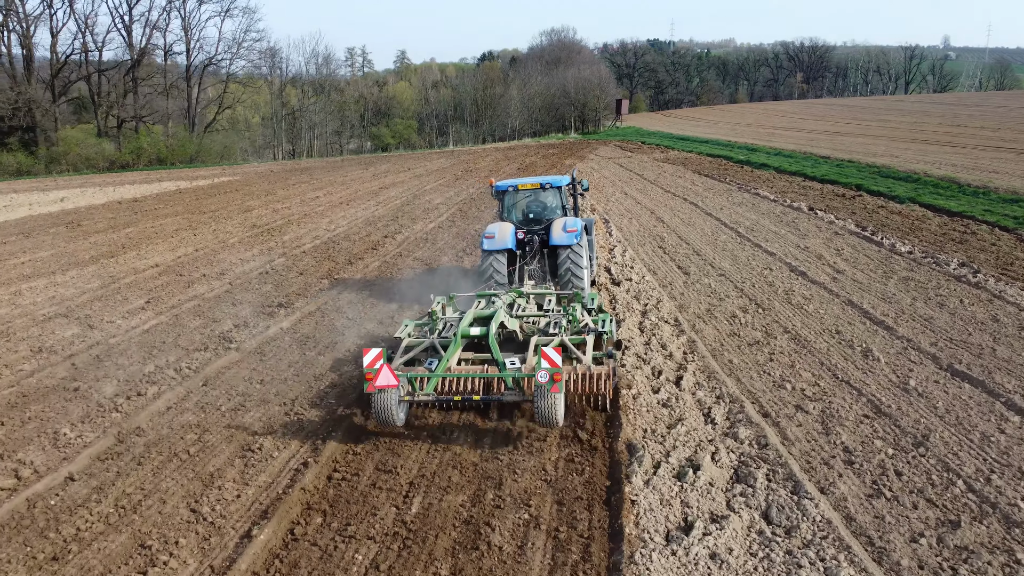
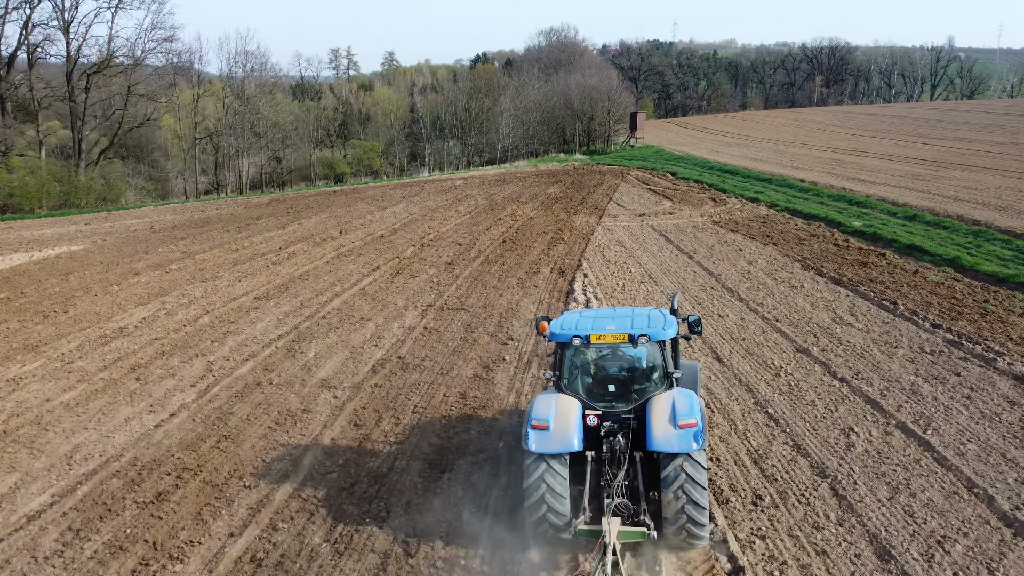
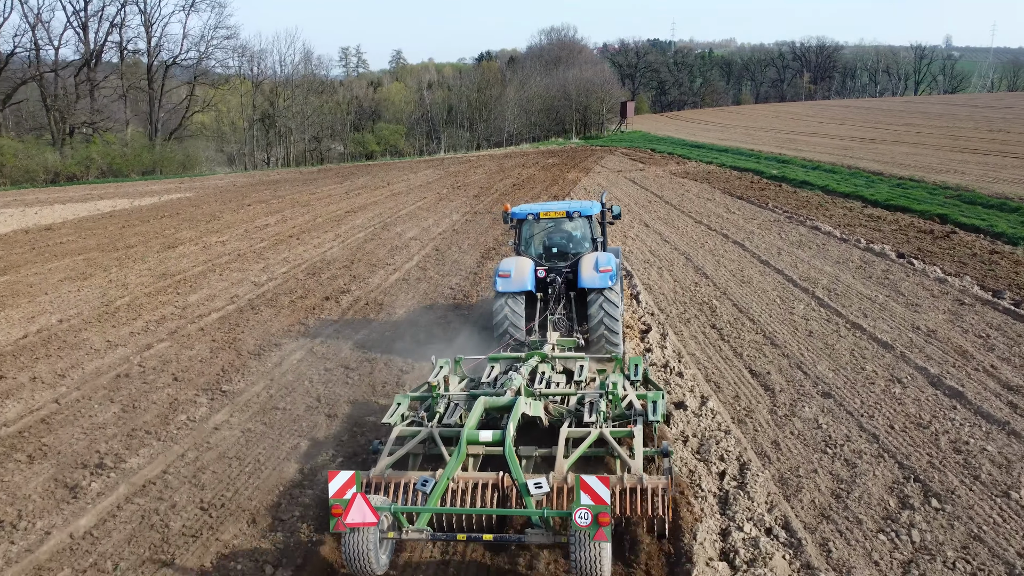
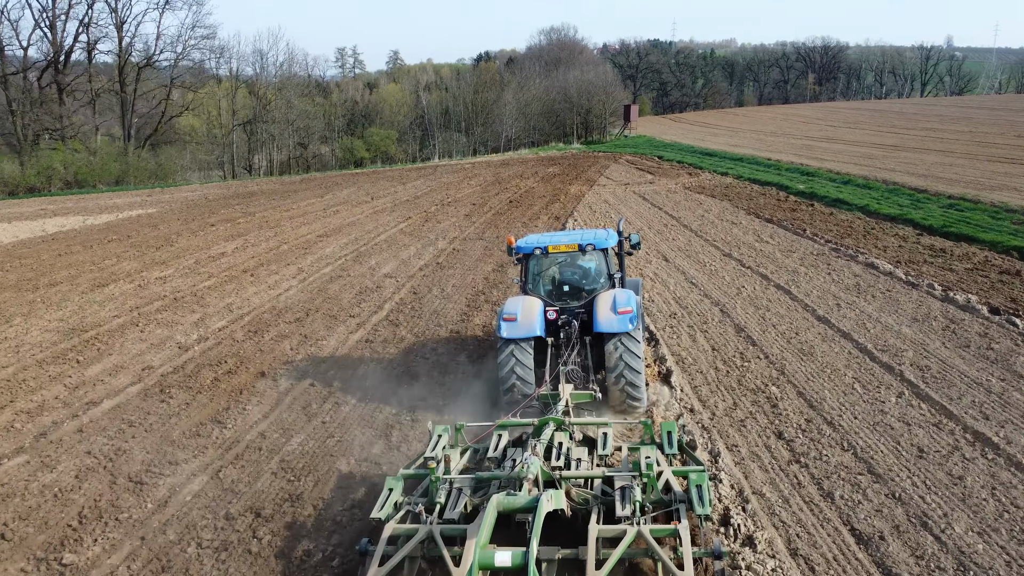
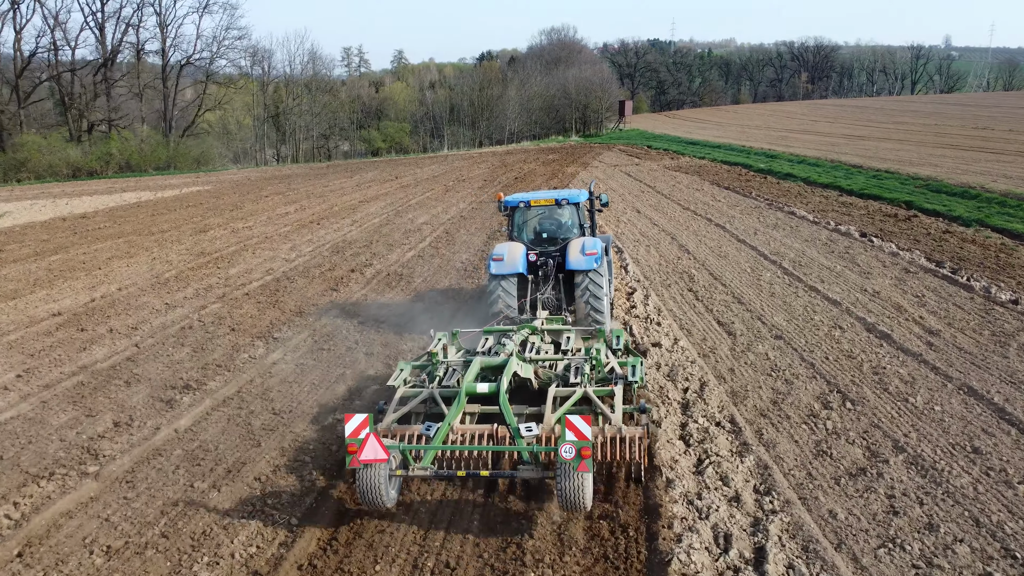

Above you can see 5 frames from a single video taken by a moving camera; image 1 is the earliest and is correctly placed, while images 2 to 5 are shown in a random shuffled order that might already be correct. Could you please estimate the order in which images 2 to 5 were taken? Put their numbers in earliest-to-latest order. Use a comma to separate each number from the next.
5, 3, 4, 2
